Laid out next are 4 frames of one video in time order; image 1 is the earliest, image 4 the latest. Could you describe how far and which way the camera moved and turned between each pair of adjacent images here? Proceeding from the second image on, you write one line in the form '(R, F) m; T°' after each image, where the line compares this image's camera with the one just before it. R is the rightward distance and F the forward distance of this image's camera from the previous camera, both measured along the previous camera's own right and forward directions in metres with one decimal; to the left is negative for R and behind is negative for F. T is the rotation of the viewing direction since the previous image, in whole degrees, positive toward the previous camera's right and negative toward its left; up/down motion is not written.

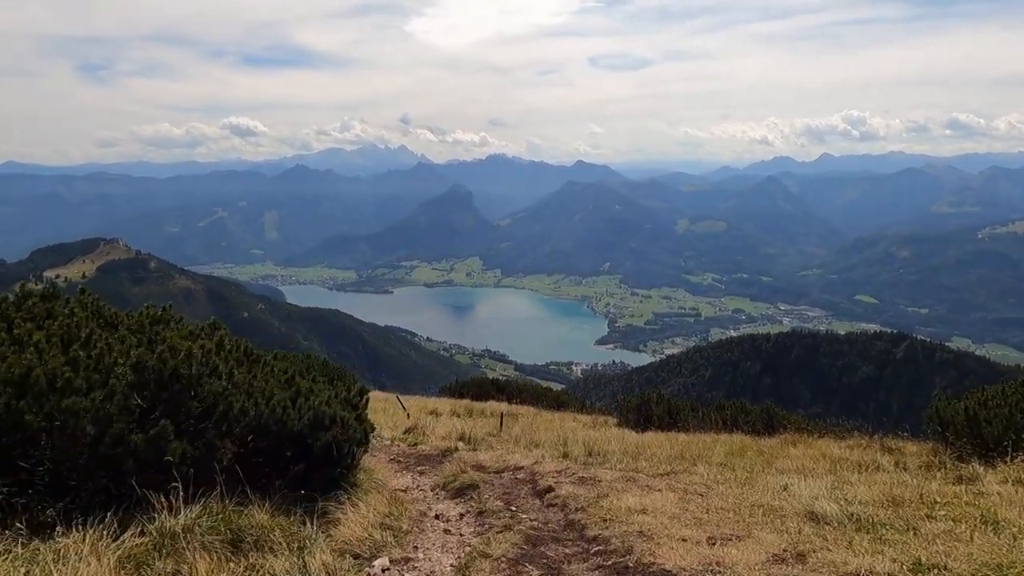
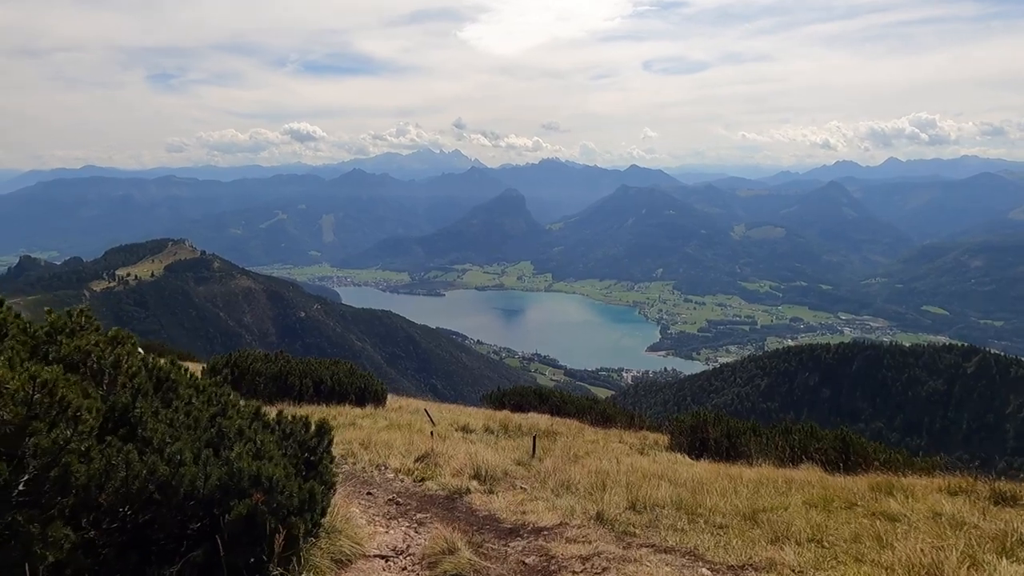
(+0.5, +3.5) m; -4°
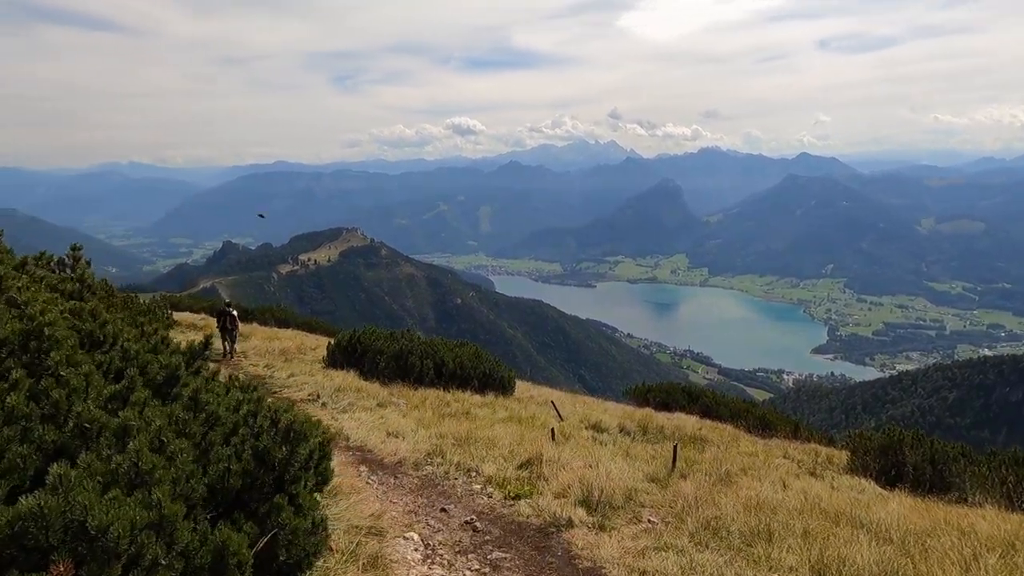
(+0.4, +4.3) m; -13°
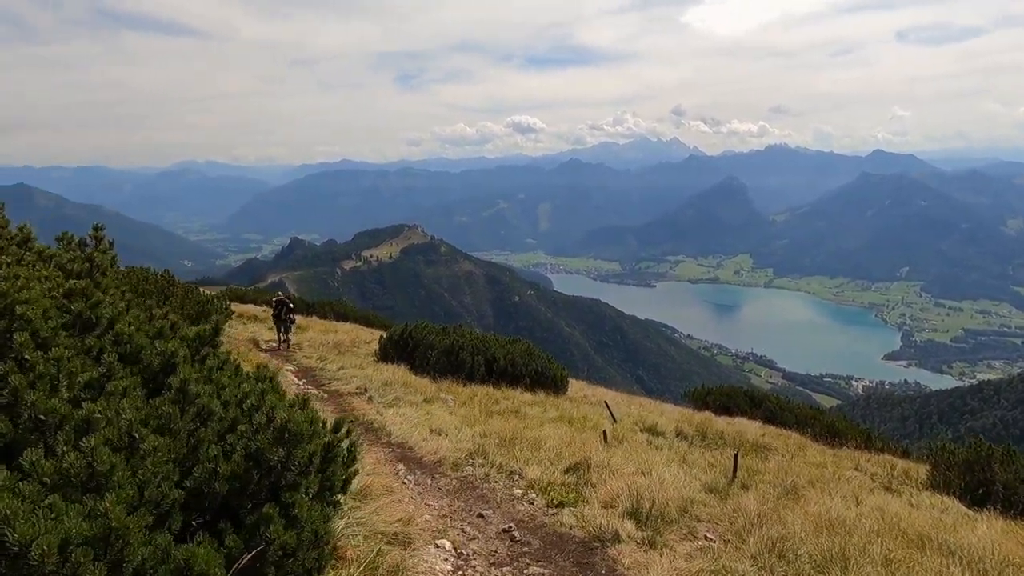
(+0.2, +0.9) m; -5°
